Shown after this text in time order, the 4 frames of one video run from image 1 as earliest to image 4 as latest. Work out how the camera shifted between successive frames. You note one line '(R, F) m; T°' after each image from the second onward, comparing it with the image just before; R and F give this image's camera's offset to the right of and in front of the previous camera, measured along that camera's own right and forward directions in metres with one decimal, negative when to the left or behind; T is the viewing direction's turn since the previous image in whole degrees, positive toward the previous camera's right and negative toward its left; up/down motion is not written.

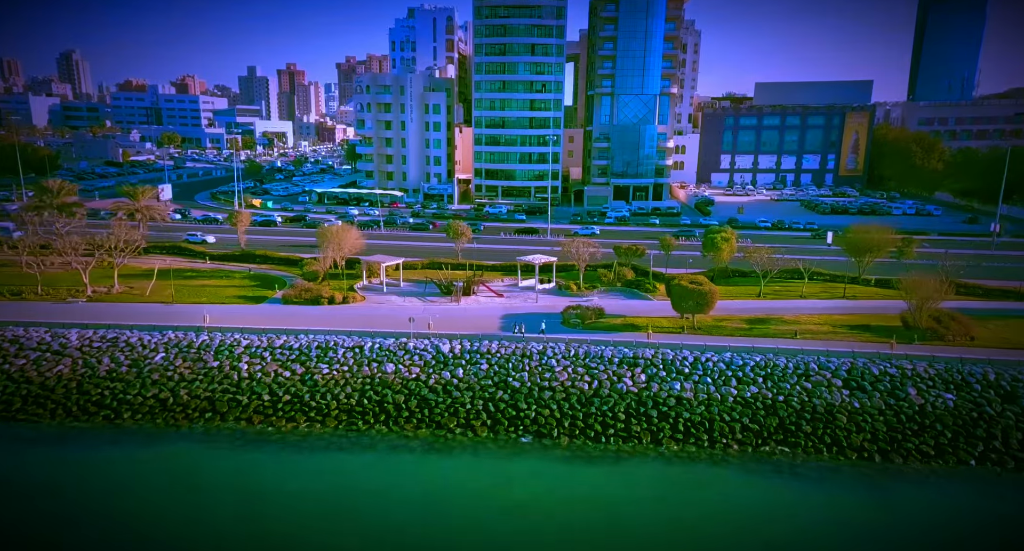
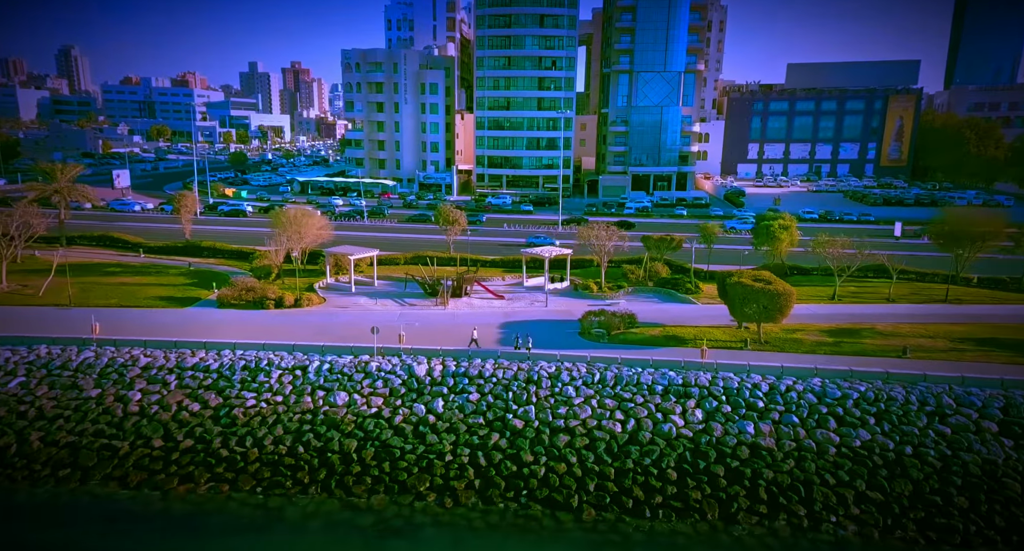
(+0.2, +5.8) m; -1°
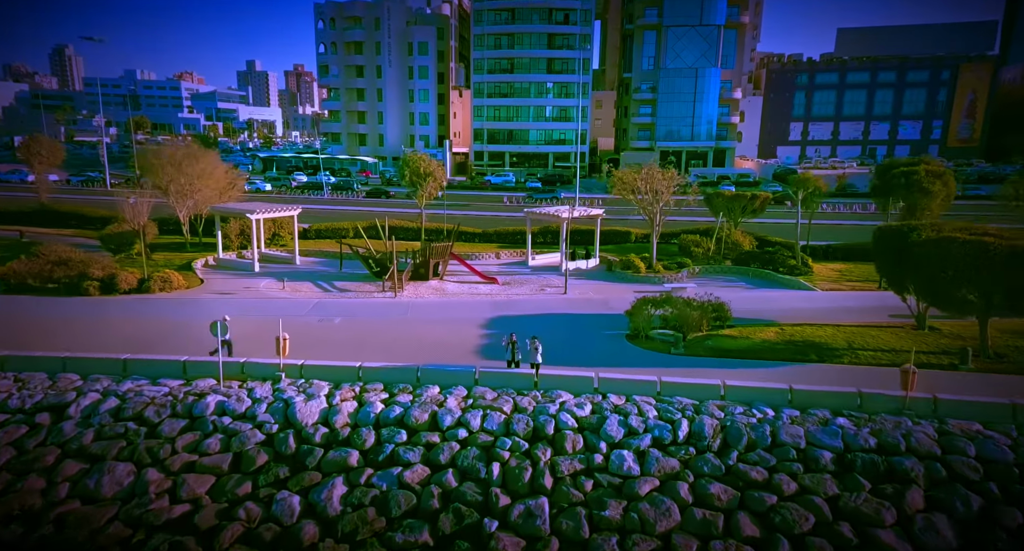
(+0.2, +8.0) m; -1°
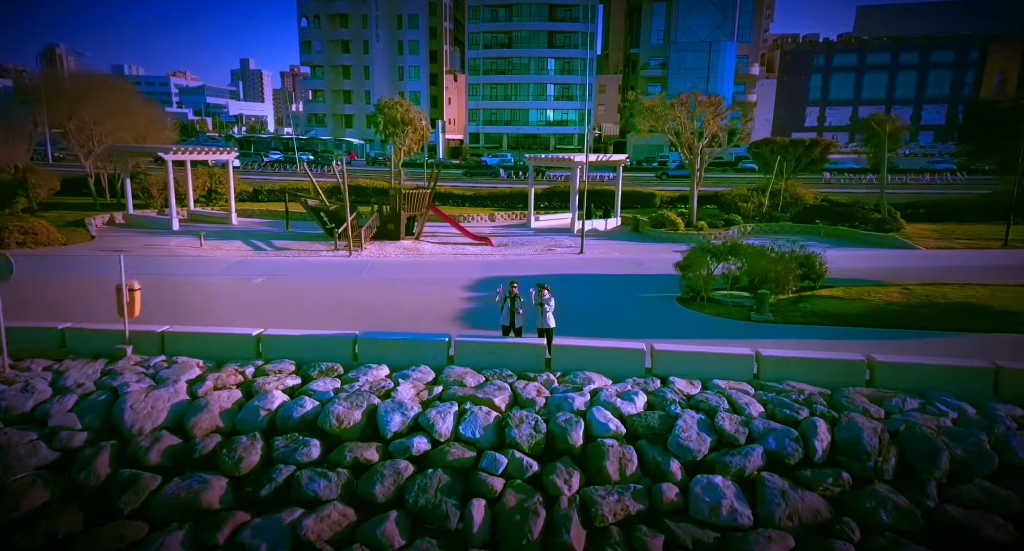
(0.0, +3.2) m; 0°
